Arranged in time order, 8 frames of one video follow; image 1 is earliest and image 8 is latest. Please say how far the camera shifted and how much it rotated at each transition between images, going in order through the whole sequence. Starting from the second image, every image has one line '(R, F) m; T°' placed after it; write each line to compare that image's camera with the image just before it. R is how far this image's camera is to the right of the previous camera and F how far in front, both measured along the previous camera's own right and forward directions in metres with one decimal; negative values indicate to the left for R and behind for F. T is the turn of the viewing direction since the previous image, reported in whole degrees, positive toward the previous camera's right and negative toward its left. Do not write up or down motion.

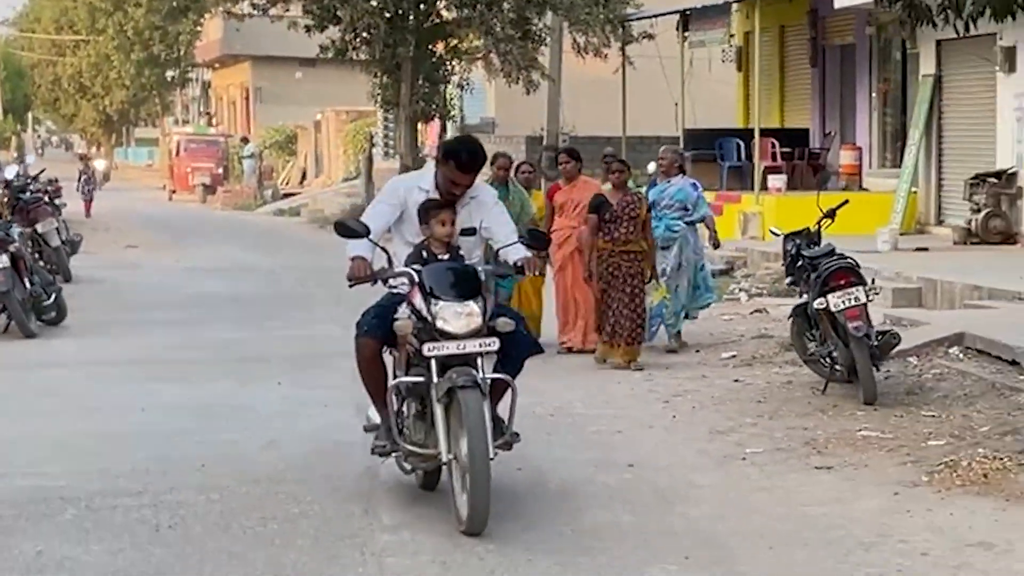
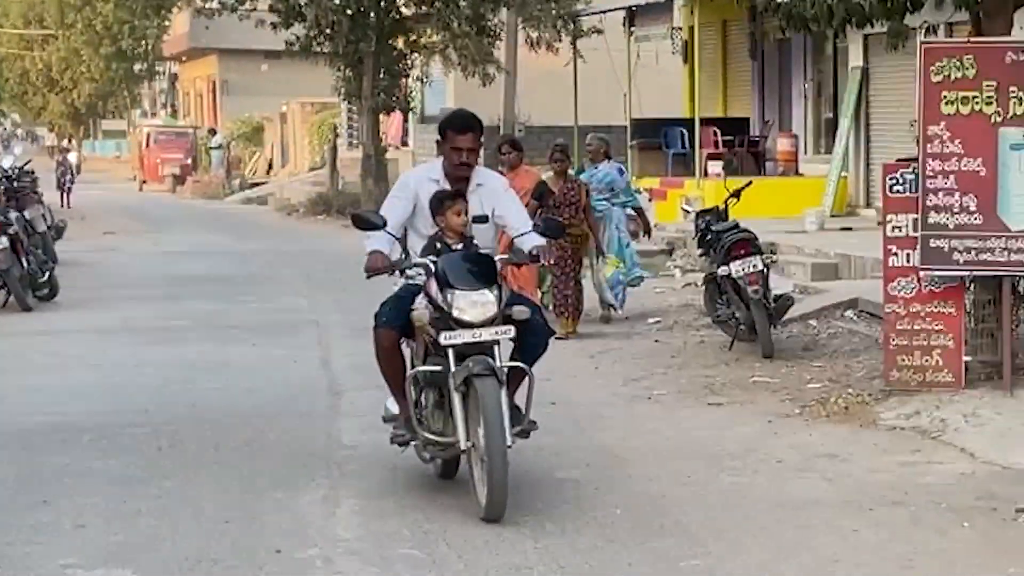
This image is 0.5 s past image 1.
(+0.1, -1.4) m; +1°
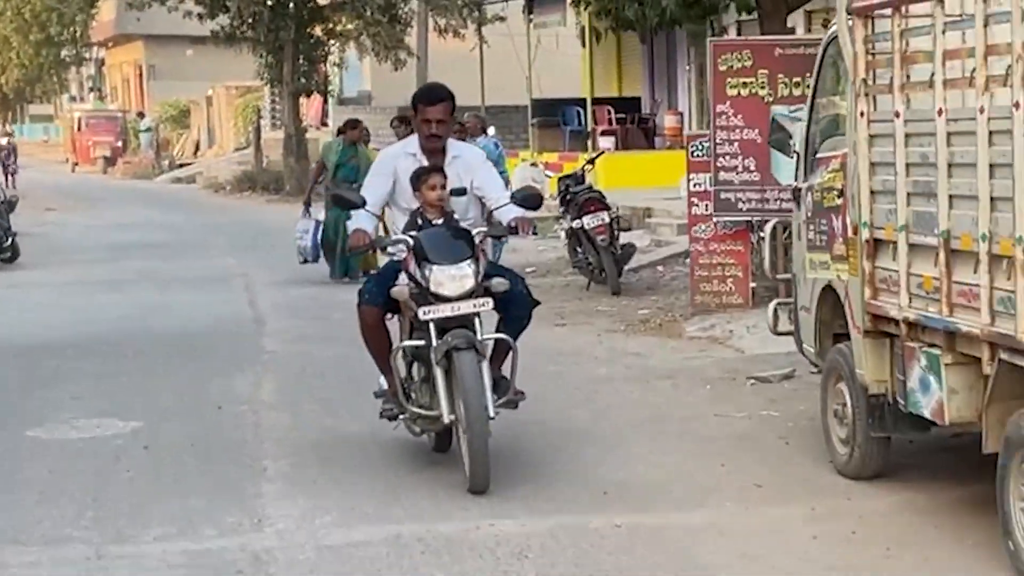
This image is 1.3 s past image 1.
(+0.3, -2.4) m; +3°
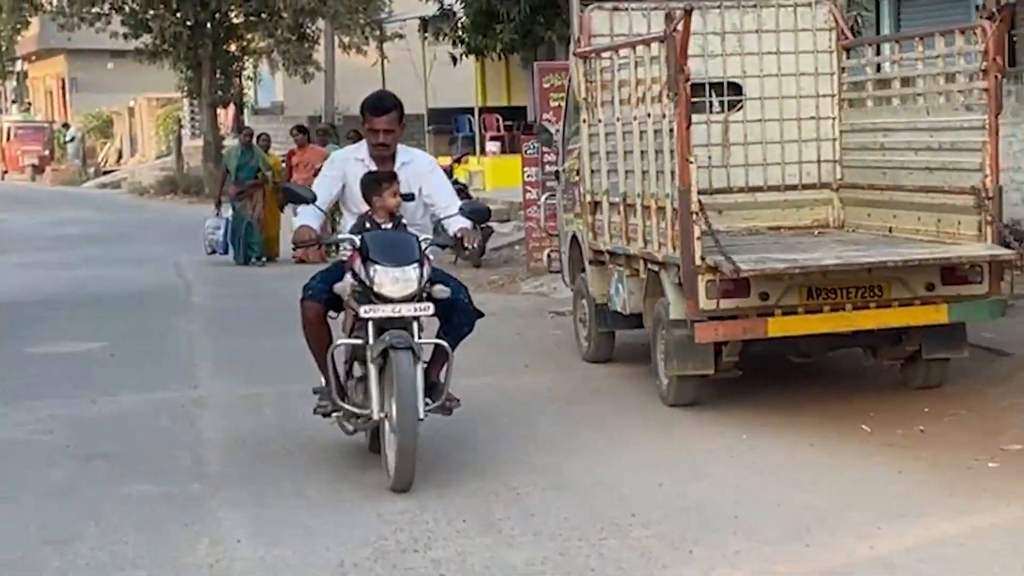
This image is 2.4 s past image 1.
(+0.4, -3.1) m; +3°
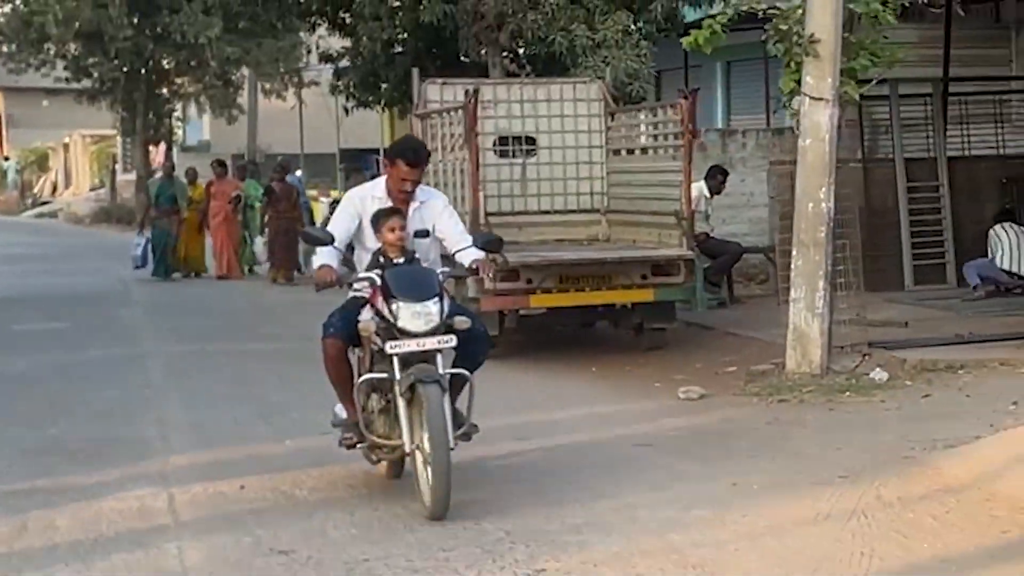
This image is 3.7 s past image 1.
(+0.6, -3.7) m; +3°
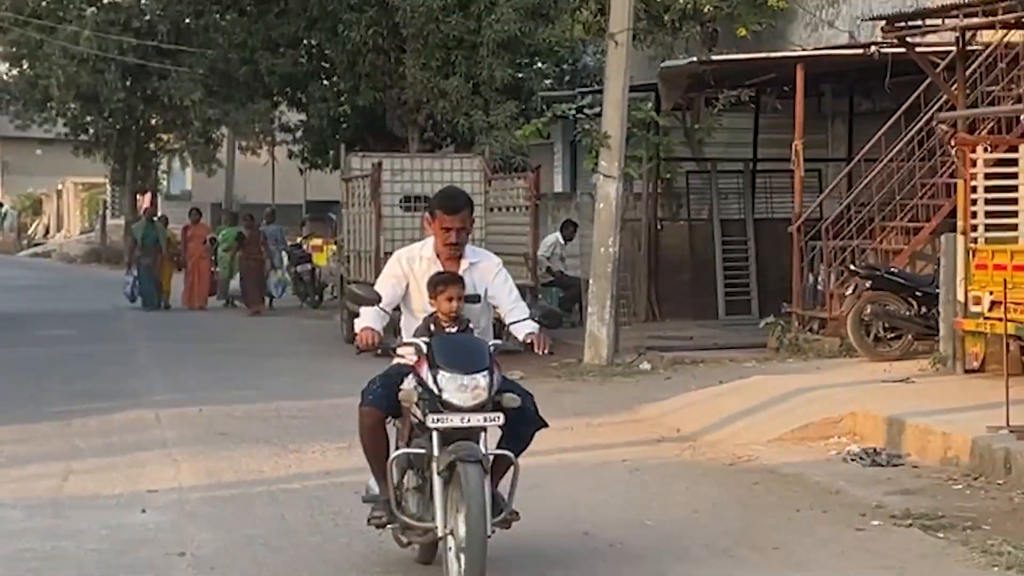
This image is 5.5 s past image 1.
(+0.9, -4.4) m; +1°
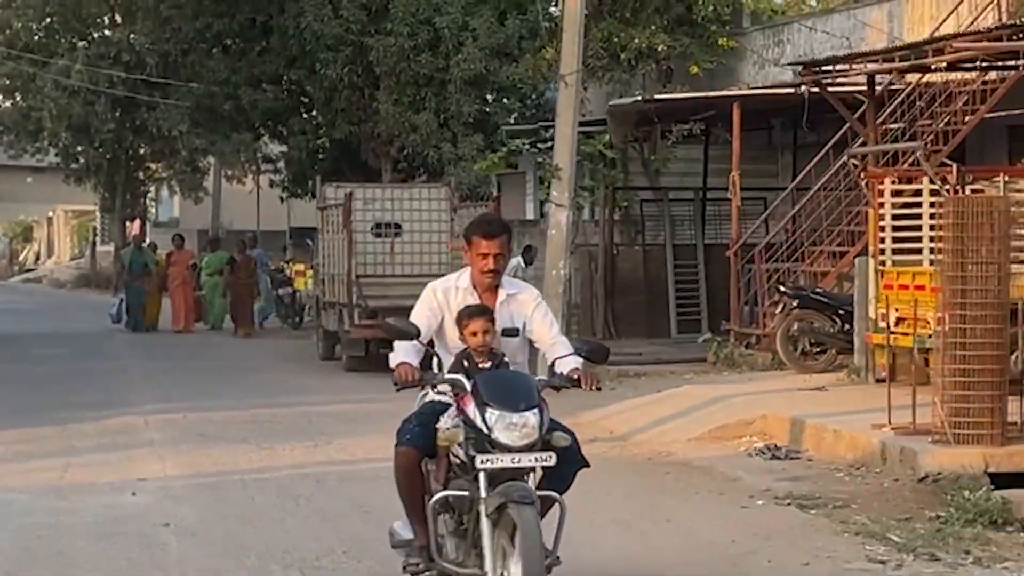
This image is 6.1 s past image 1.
(+0.3, -1.3) m; 0°
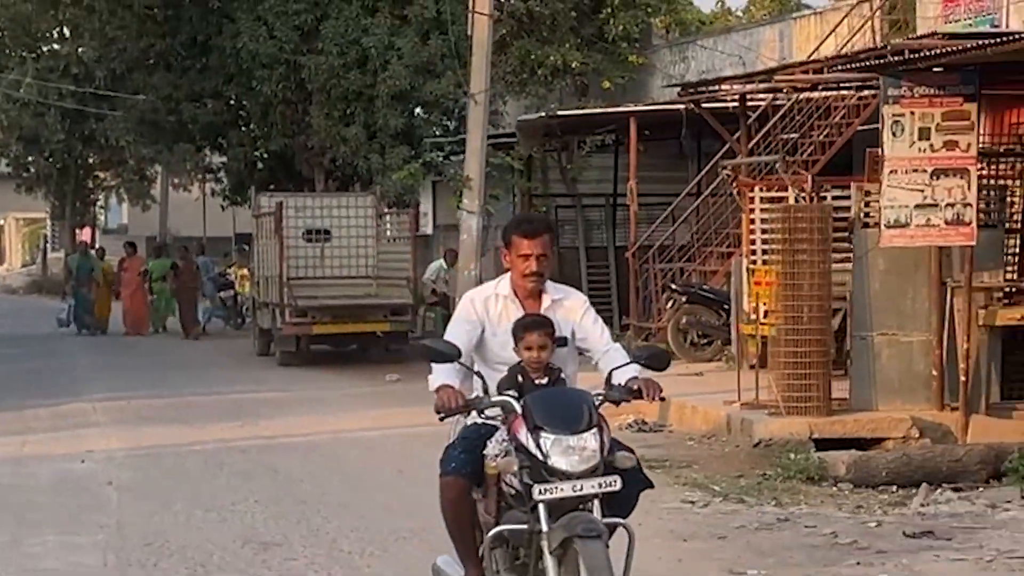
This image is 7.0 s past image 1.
(+0.4, -1.6) m; +2°
